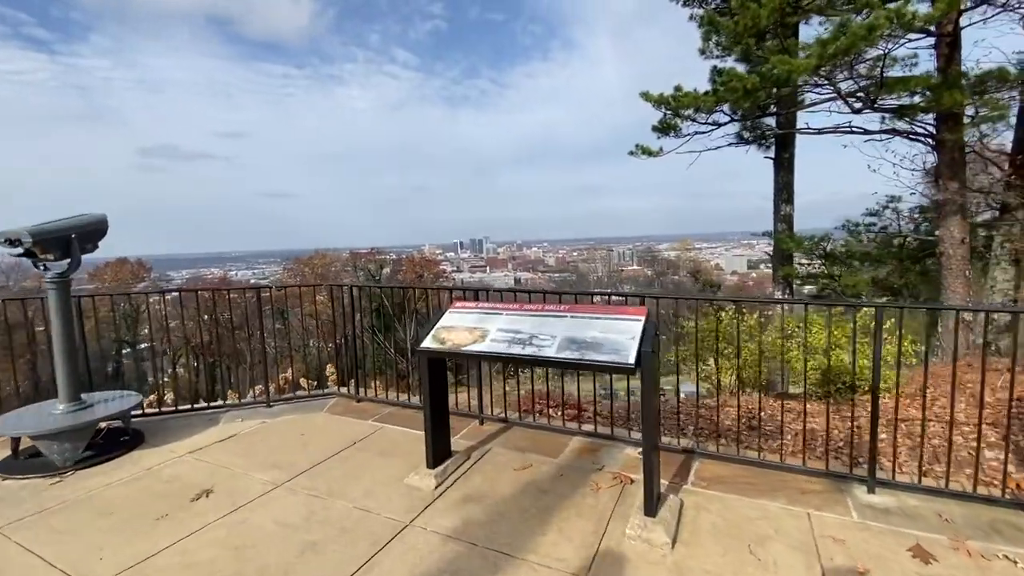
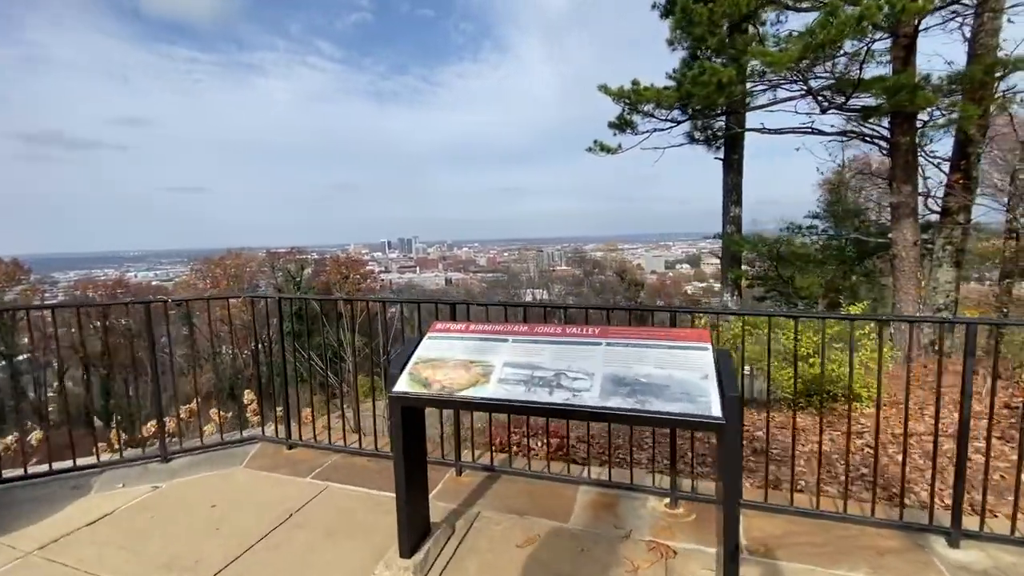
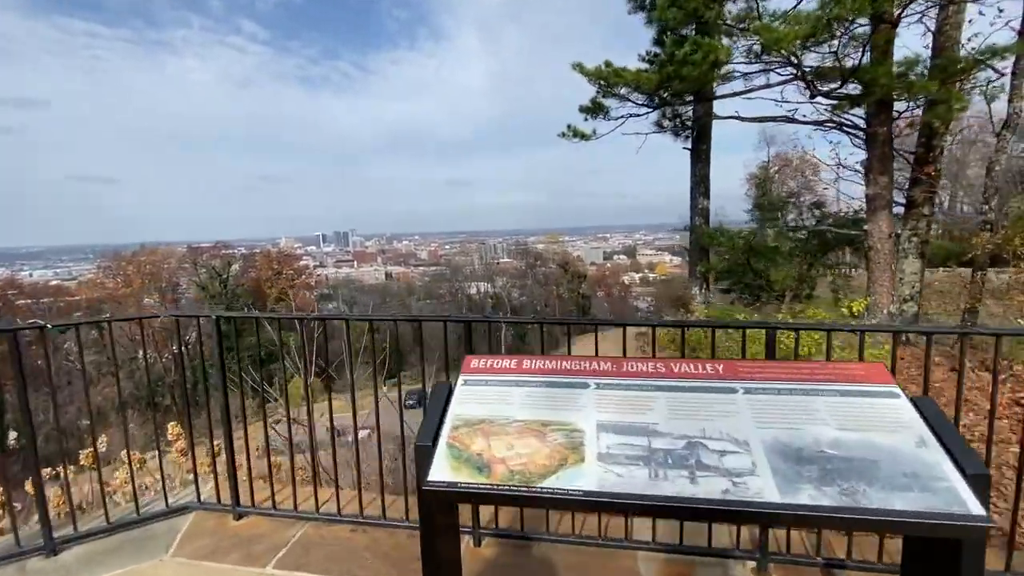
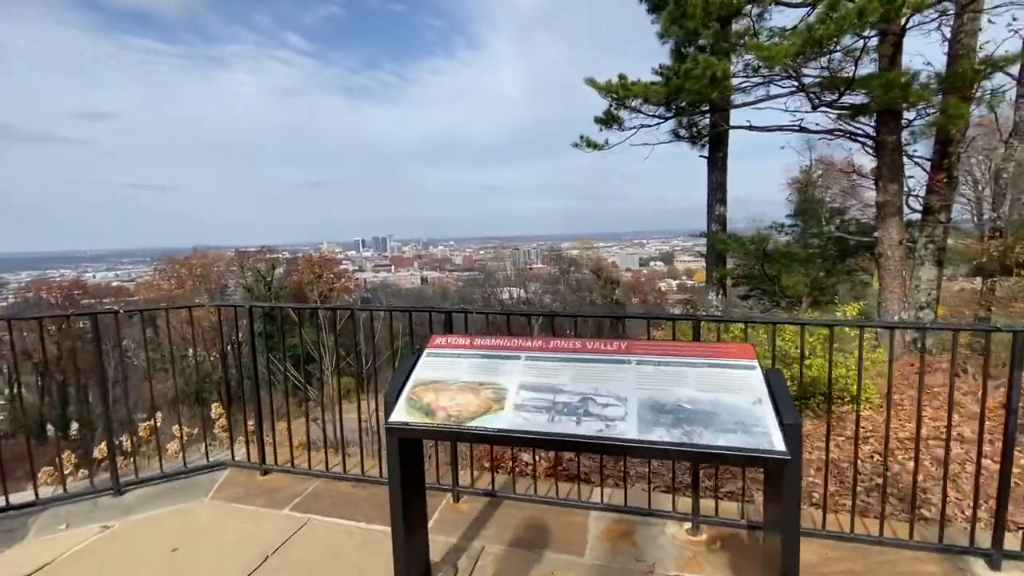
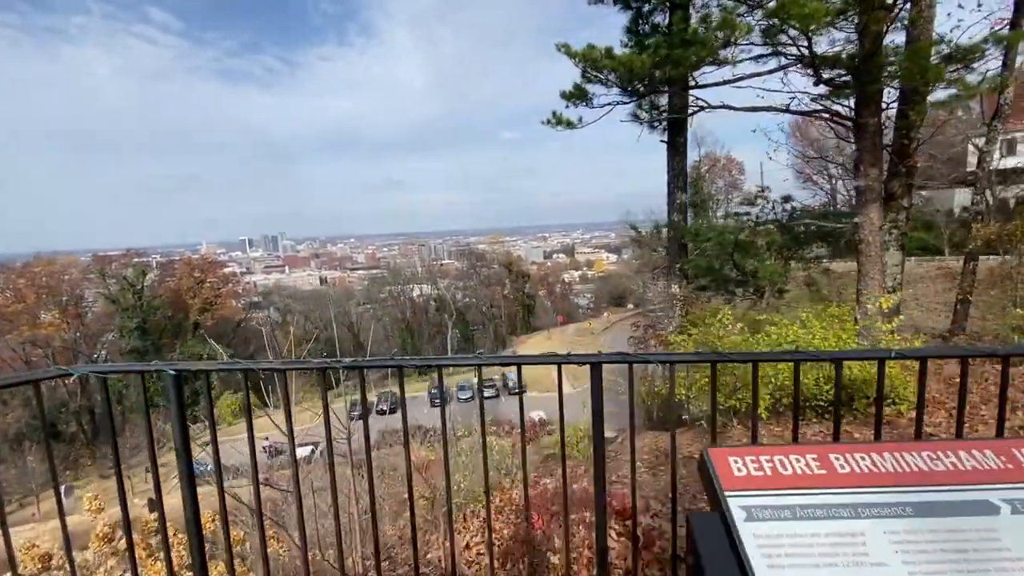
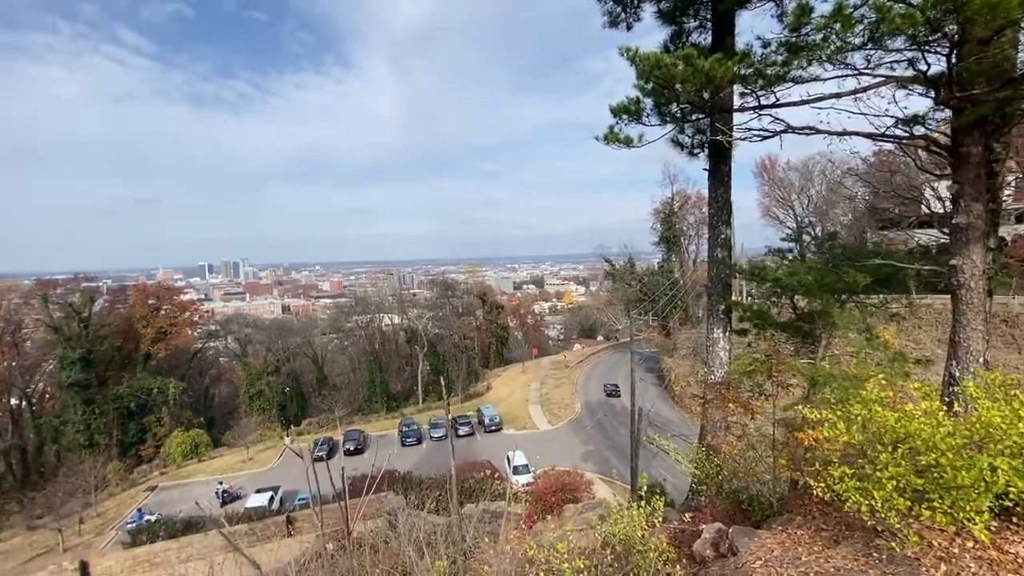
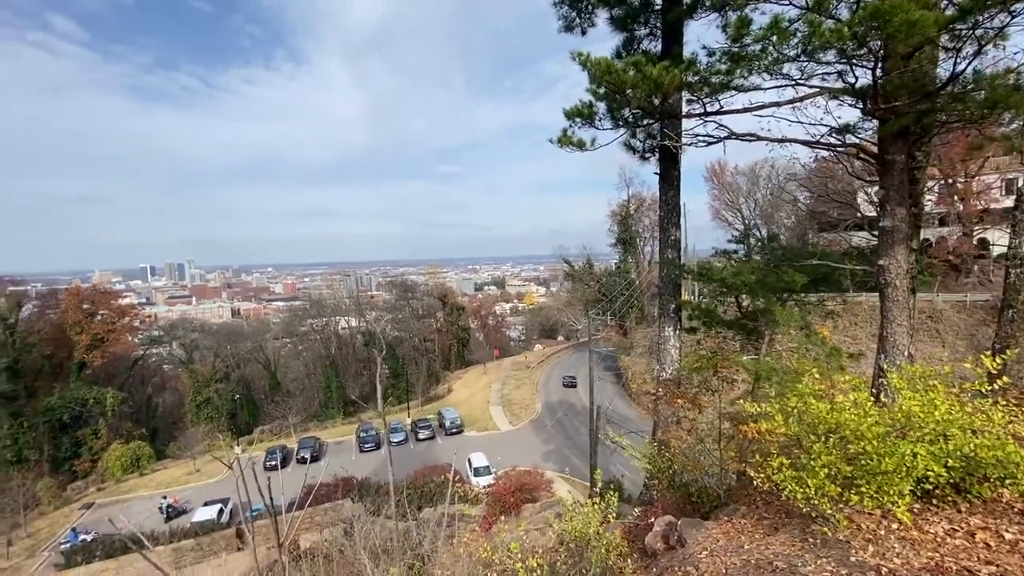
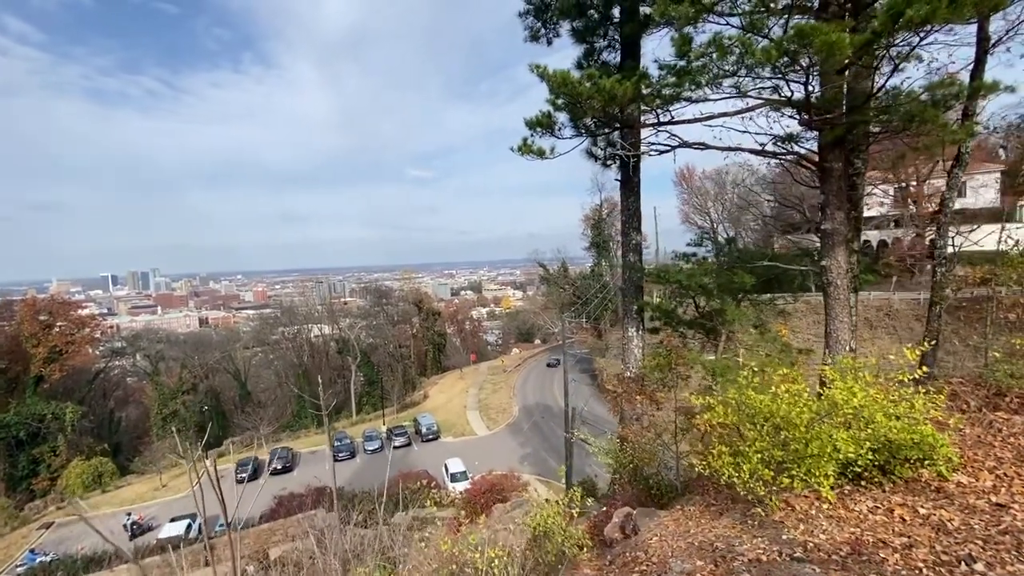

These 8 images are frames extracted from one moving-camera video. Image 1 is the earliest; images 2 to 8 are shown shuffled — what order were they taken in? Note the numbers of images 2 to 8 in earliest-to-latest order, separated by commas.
2, 4, 3, 5, 8, 7, 6
